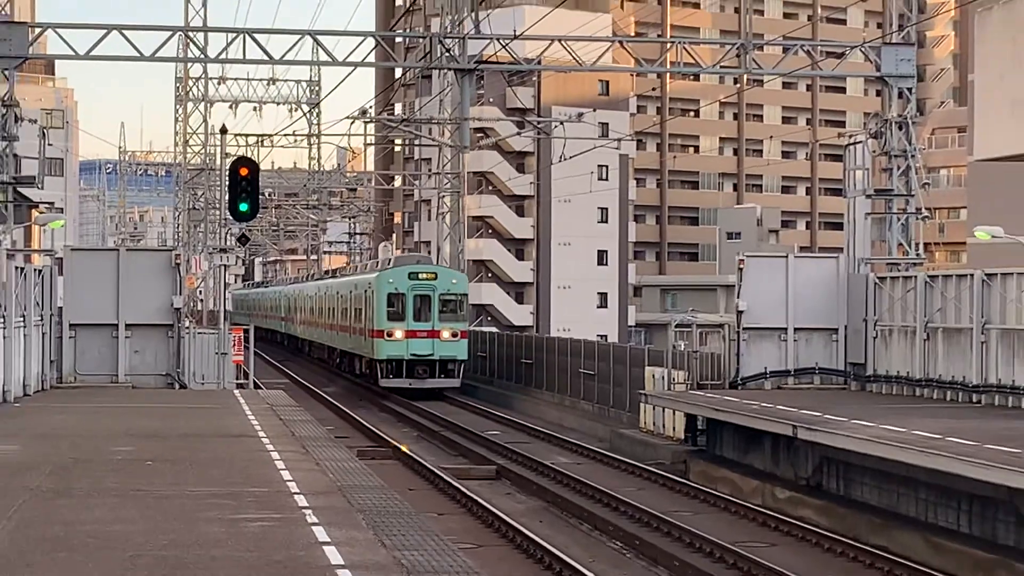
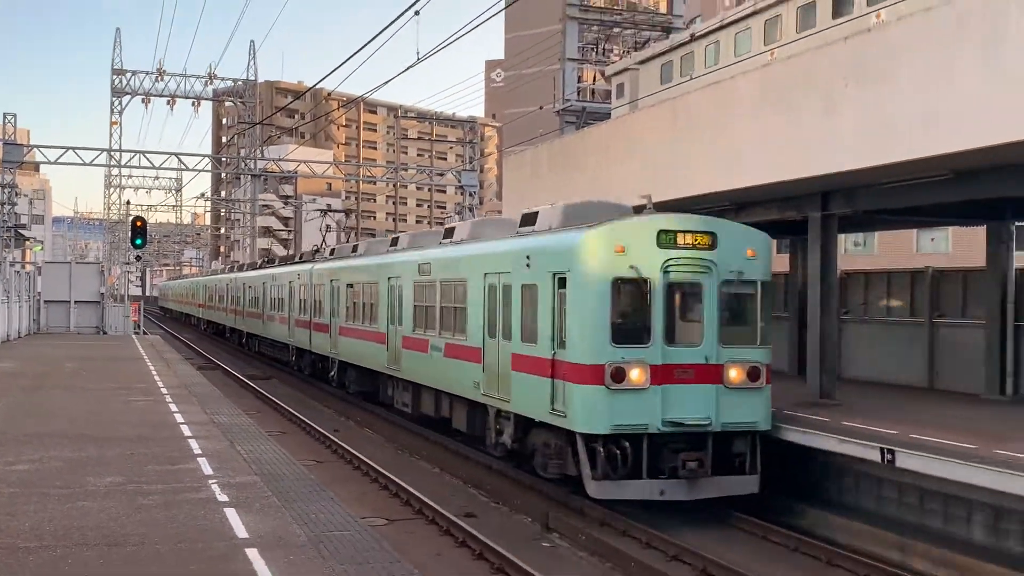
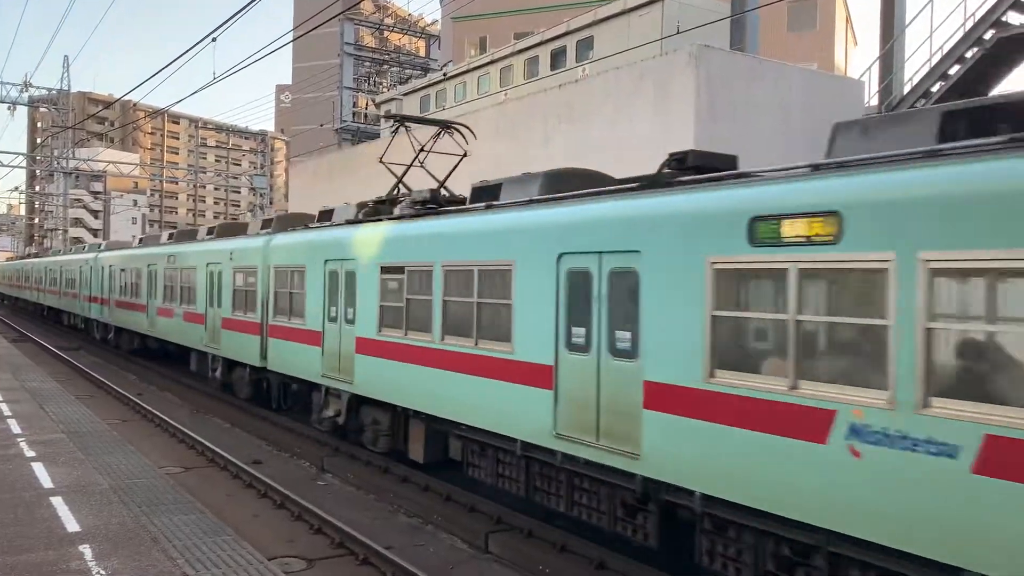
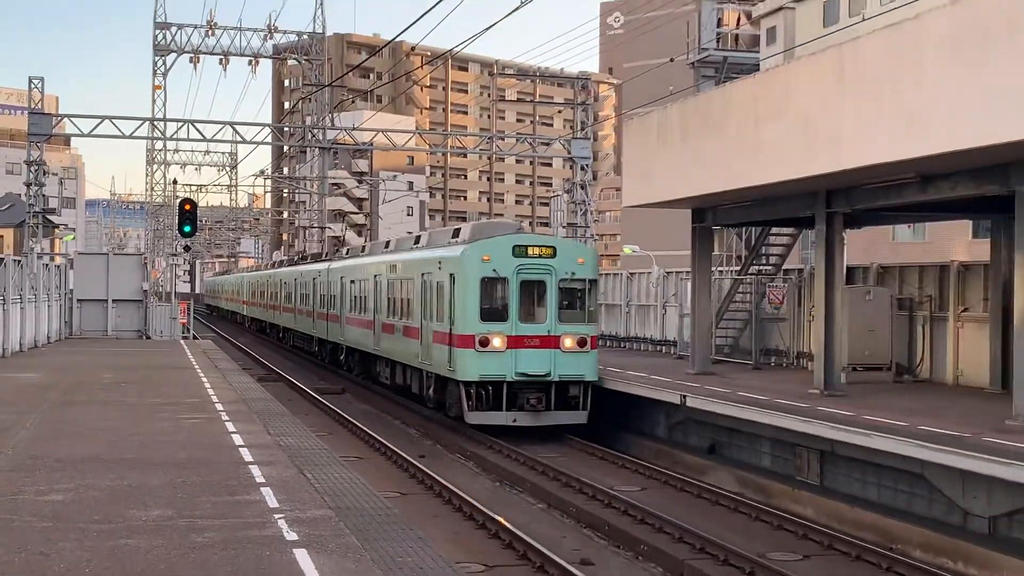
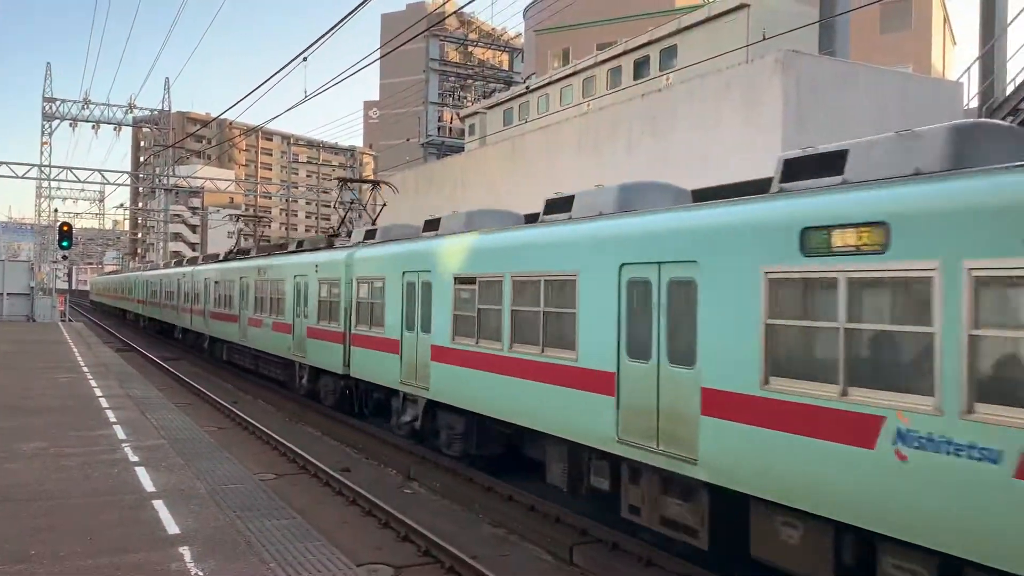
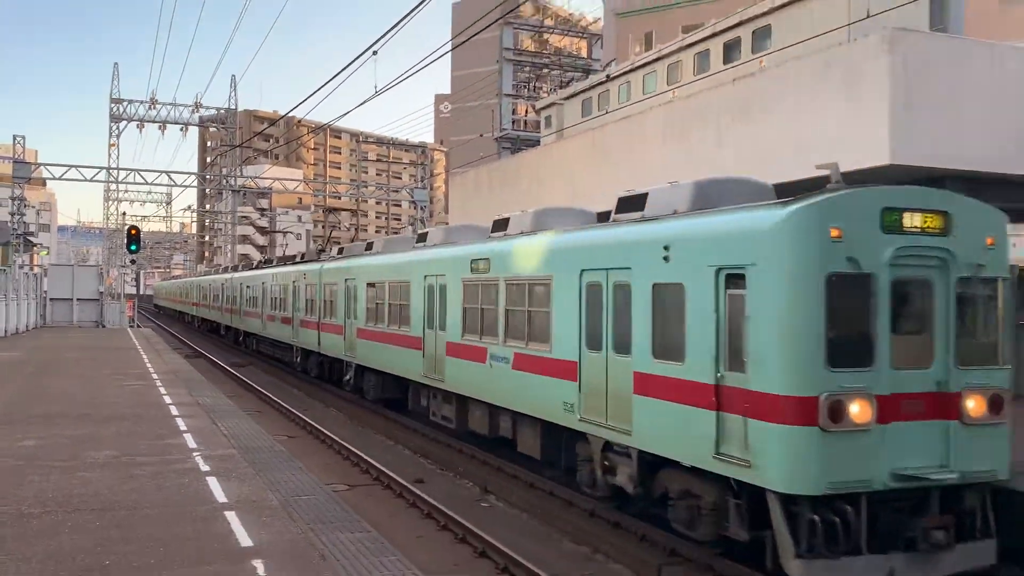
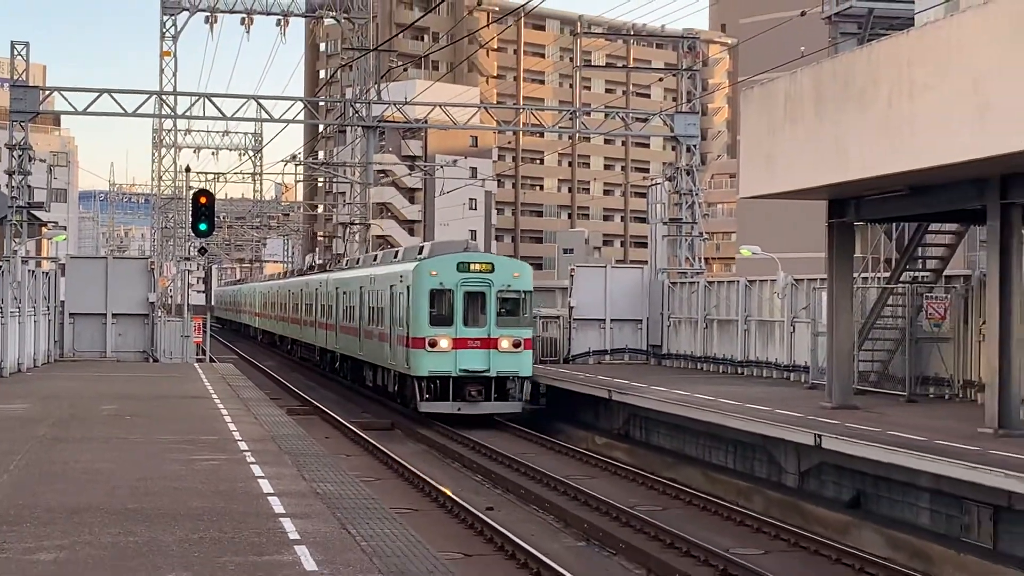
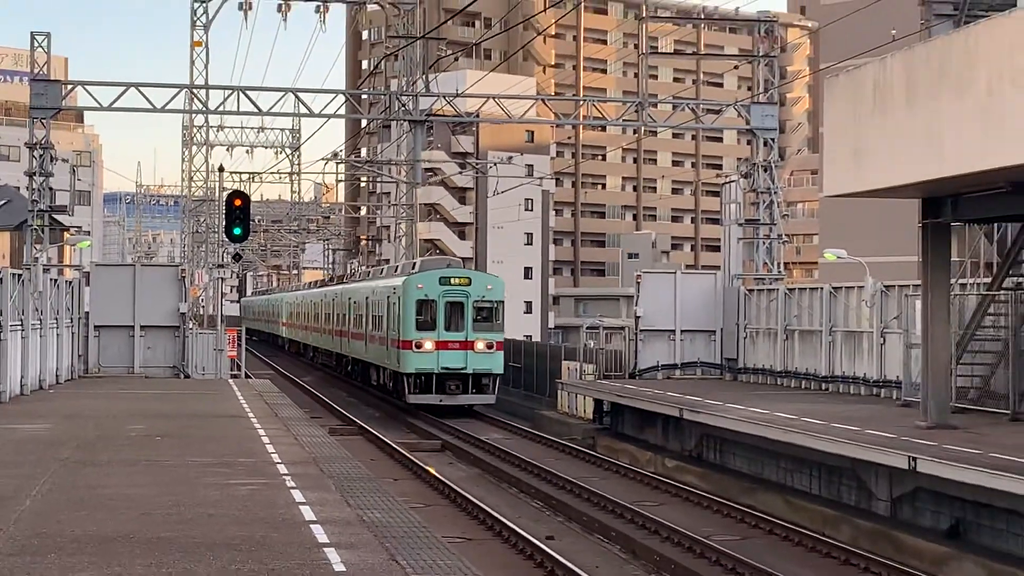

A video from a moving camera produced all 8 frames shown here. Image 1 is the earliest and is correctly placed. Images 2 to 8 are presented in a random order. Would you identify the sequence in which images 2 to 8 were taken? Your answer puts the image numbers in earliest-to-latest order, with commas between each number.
8, 7, 4, 2, 6, 5, 3
